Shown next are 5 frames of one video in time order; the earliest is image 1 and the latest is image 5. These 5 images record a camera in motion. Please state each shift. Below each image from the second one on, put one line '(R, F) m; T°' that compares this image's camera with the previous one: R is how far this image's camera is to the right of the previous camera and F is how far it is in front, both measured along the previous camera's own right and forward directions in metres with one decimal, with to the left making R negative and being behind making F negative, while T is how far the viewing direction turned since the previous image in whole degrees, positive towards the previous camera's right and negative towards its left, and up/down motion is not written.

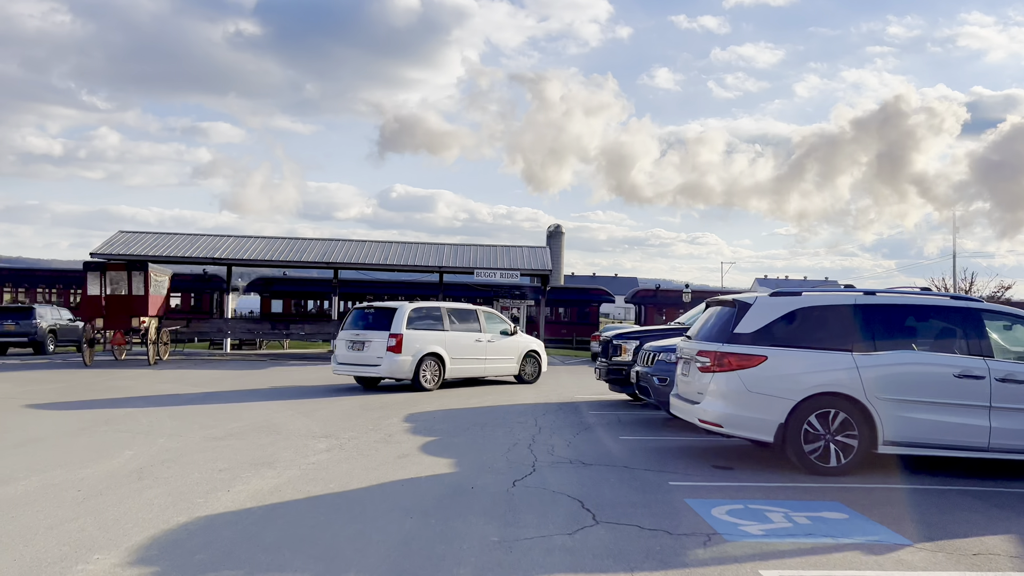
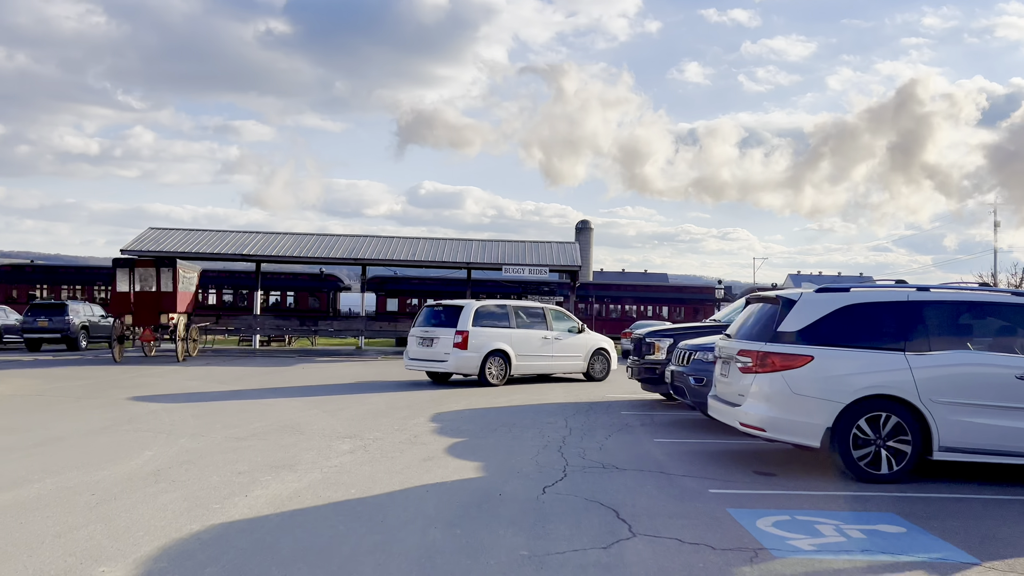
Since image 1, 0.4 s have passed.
(0.0, +0.4) m; -2°
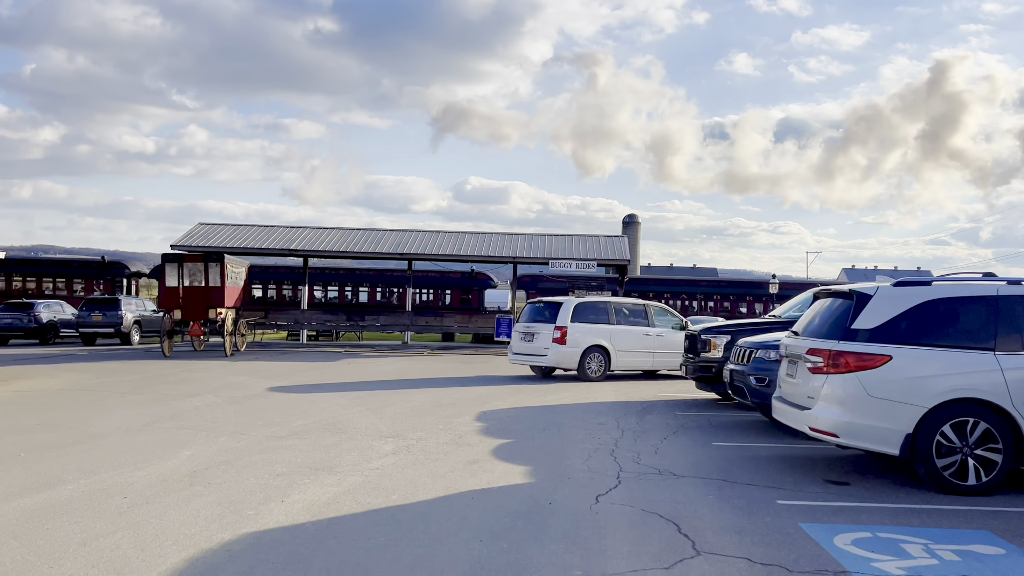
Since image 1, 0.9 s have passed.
(0.0, +0.4) m; -3°
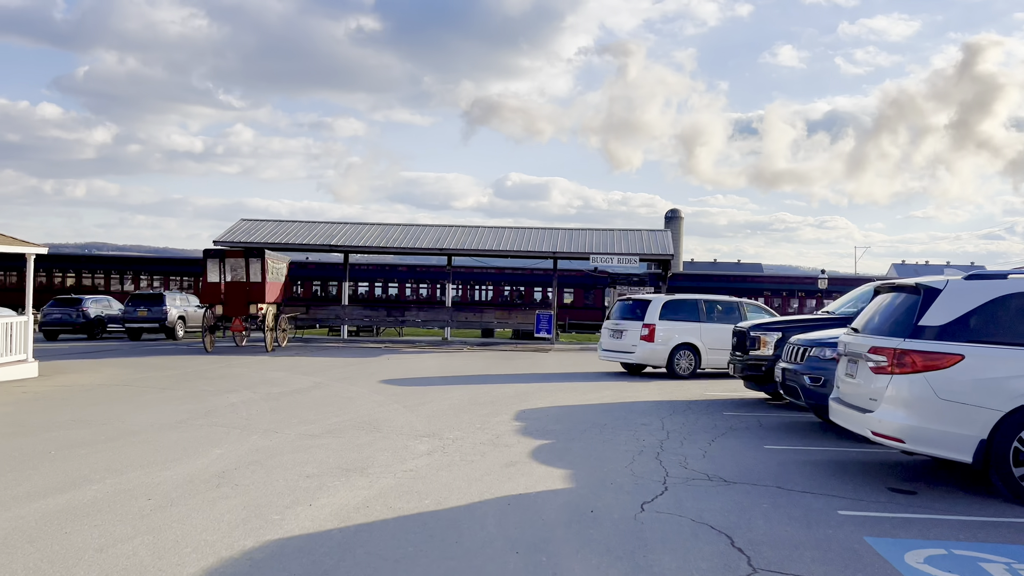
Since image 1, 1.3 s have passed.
(0.0, +0.4) m; -3°
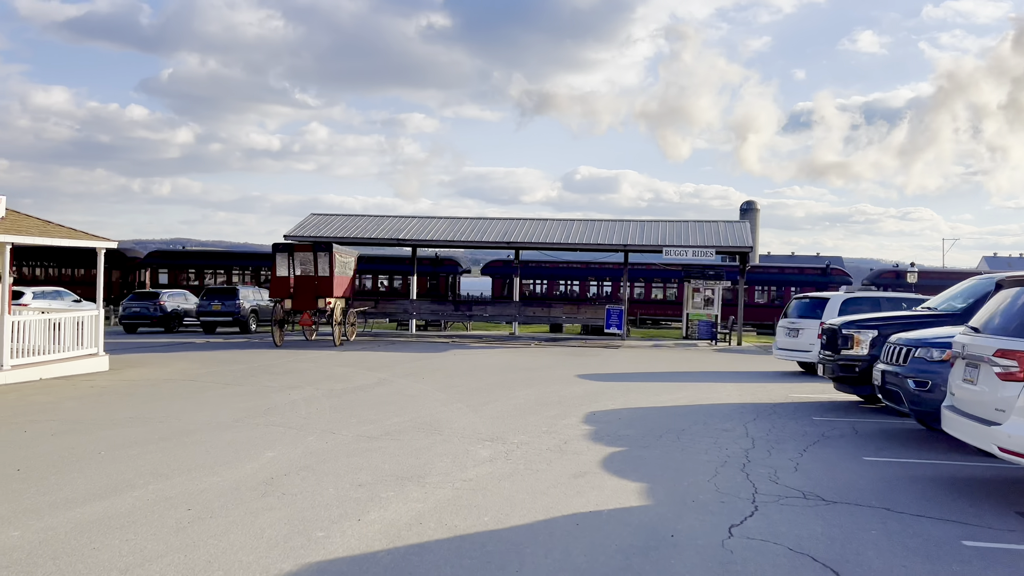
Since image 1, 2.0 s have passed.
(0.0, +0.6) m; -5°
